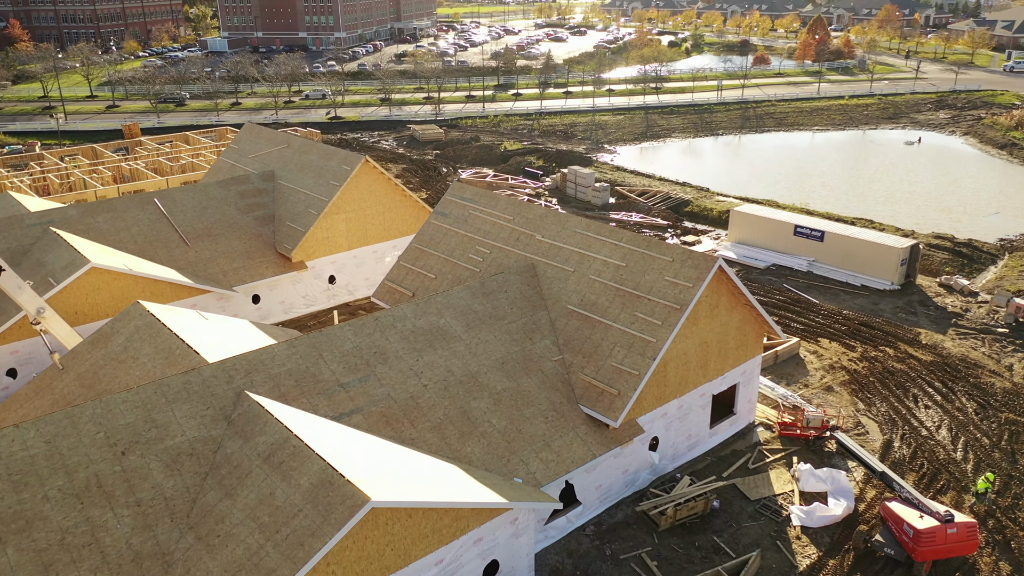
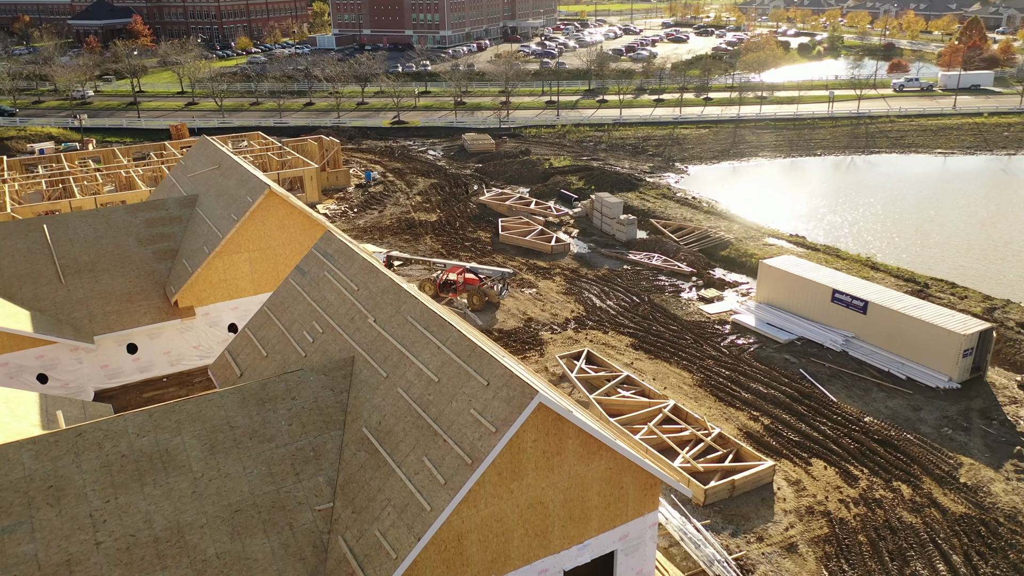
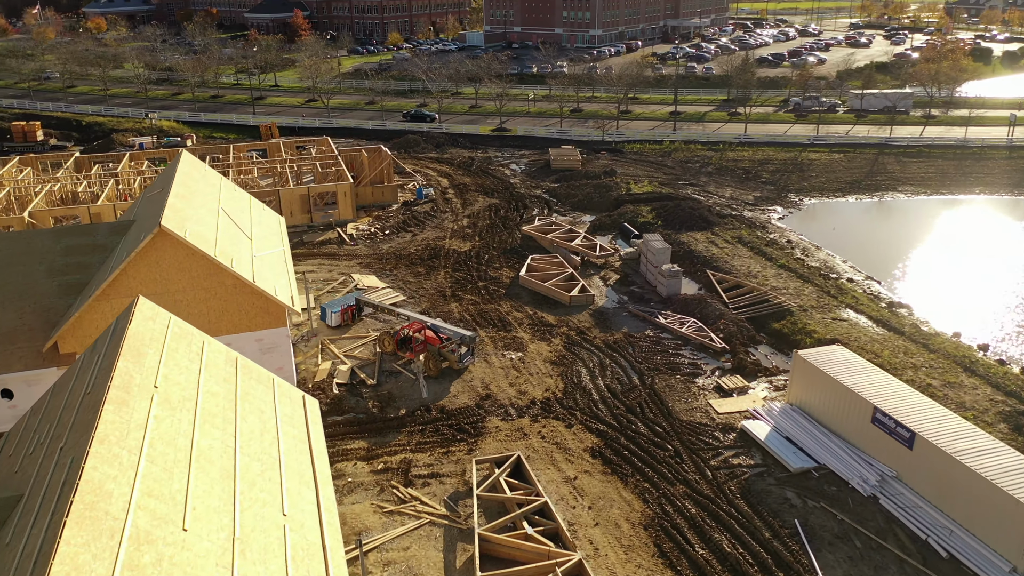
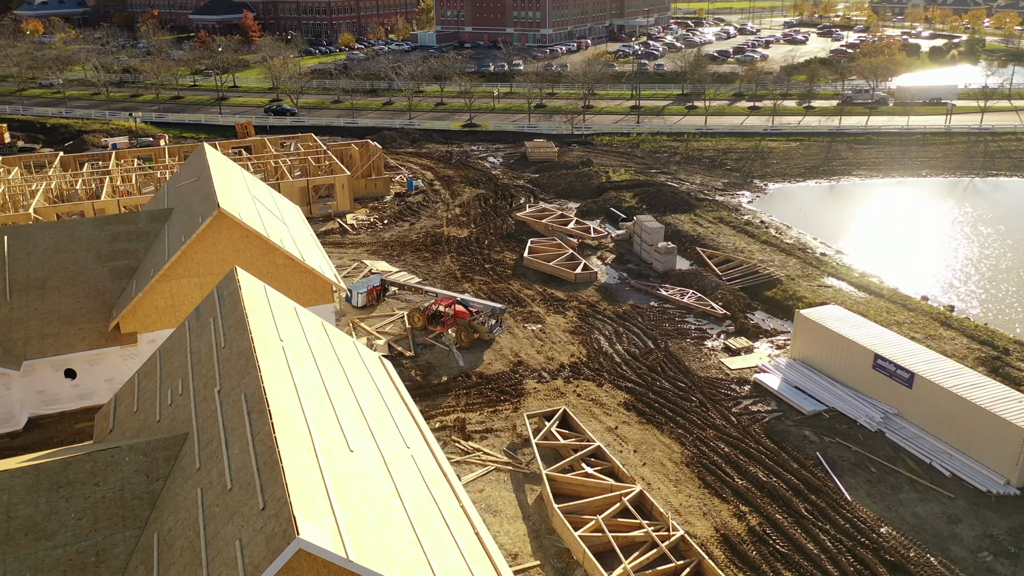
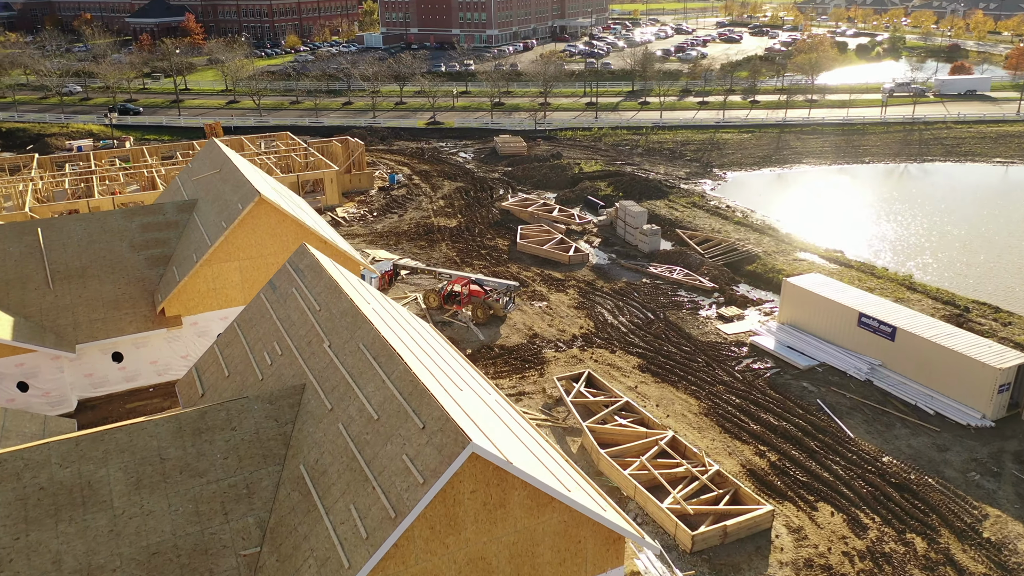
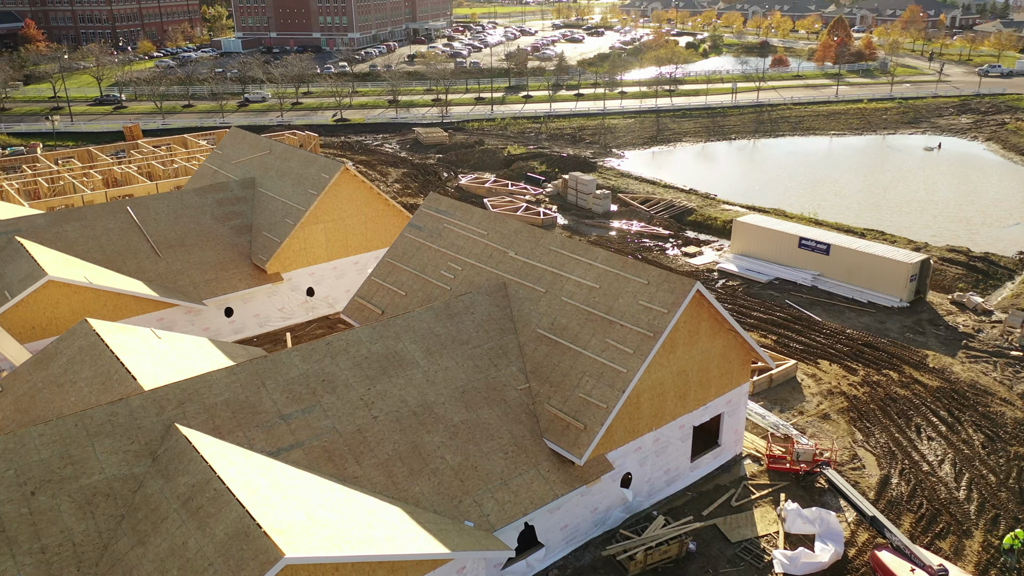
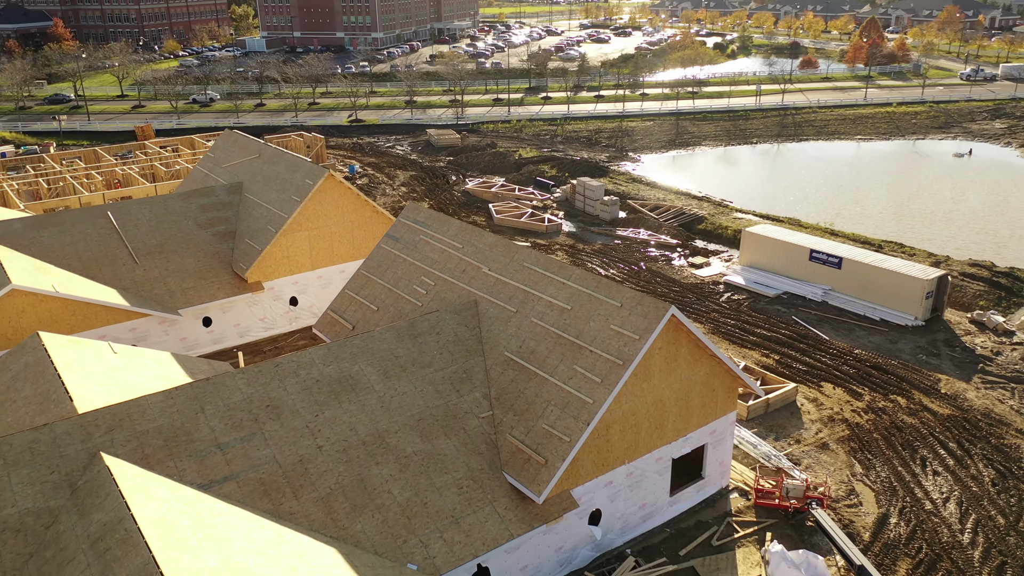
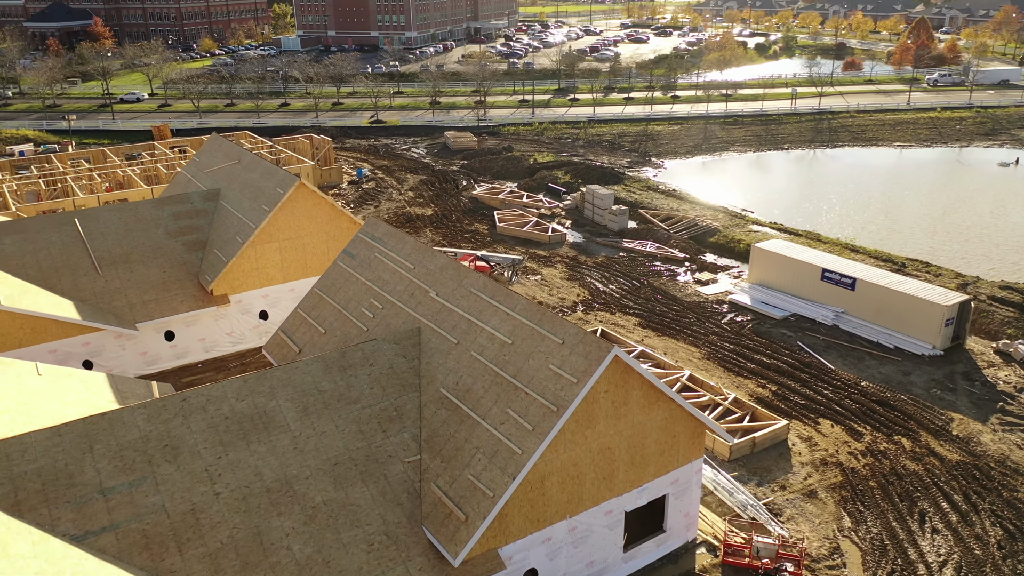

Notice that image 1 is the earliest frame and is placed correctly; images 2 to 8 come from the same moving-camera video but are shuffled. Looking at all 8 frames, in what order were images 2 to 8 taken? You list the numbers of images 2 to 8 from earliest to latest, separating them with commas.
6, 7, 8, 2, 5, 4, 3
